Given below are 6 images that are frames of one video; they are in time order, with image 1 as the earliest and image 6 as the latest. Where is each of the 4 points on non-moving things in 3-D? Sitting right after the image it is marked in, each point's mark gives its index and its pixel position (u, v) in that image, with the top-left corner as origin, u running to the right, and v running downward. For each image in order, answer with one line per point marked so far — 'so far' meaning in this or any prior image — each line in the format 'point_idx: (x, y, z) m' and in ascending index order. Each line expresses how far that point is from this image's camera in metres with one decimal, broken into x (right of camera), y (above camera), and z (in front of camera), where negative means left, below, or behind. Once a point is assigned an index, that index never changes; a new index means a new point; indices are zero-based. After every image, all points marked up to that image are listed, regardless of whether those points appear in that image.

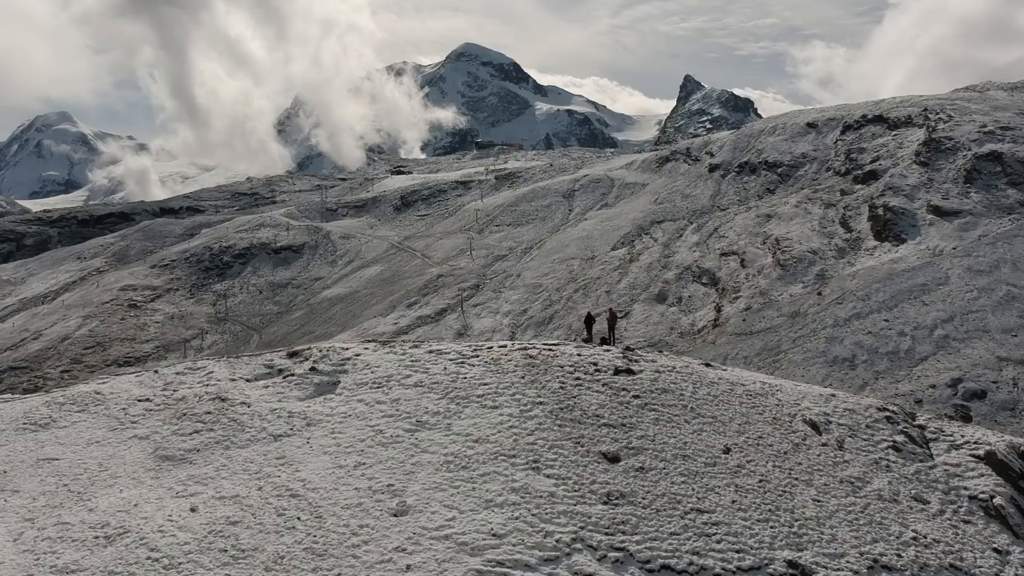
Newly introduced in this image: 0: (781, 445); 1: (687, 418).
0: (+6.0, -3.5, +14.0) m
1: (+3.8, -2.8, +13.6) m
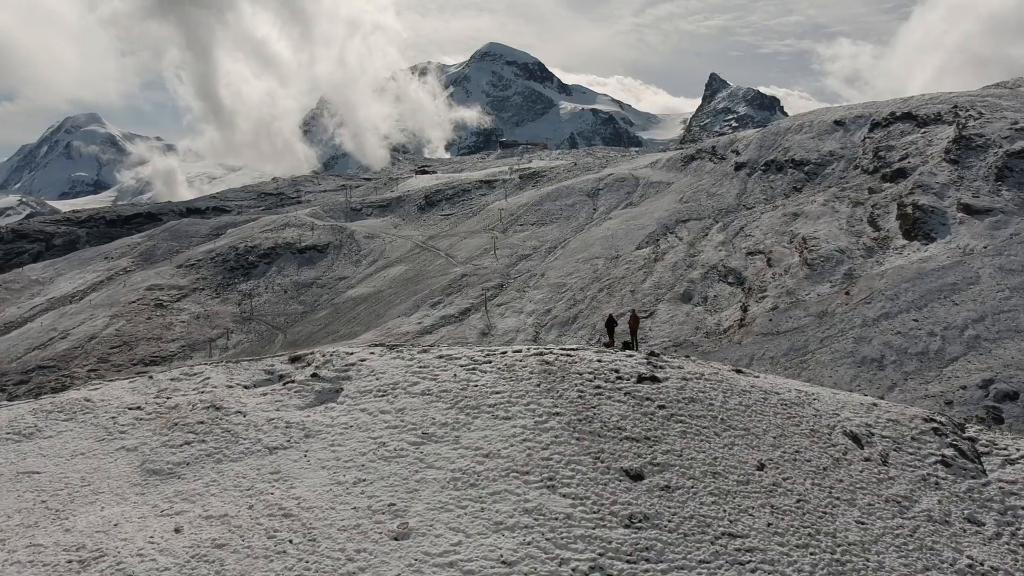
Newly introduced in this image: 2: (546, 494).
0: (+6.3, -3.5, +12.9) m
1: (+4.1, -2.8, +12.5) m
2: (+0.5, -3.3, +10.0) m
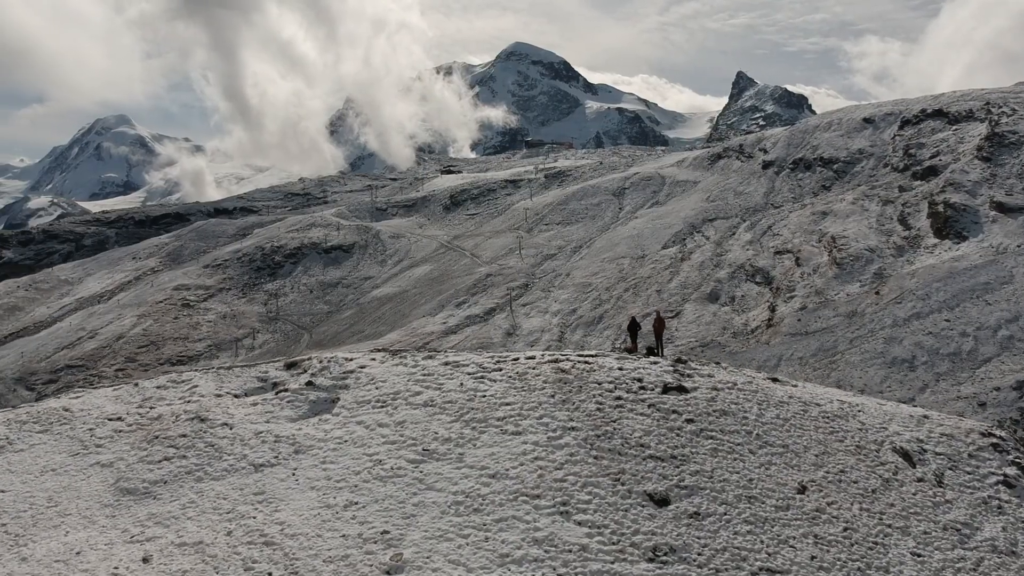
0: (+6.5, -3.5, +11.5) m
1: (+4.3, -2.8, +11.2) m
2: (+0.6, -3.3, +8.9) m
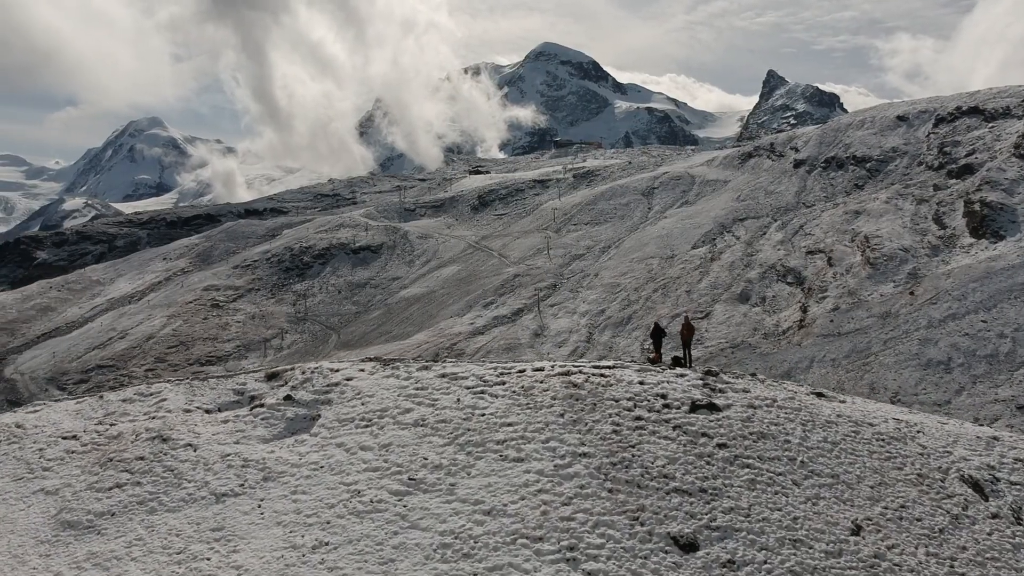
0: (+6.6, -3.6, +9.8) m
1: (+4.3, -2.9, +9.6) m
2: (+0.6, -3.3, +7.4) m
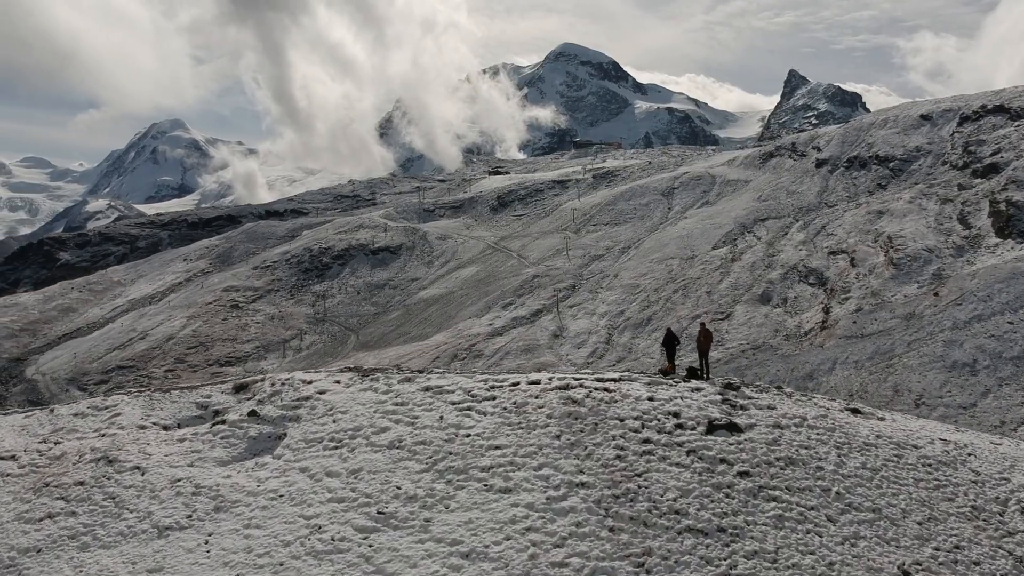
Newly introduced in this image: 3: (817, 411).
0: (+6.4, -3.6, +8.4) m
1: (+4.2, -2.9, +8.3) m
2: (+0.4, -3.4, +6.2) m
3: (+5.3, -2.1, +10.9) m
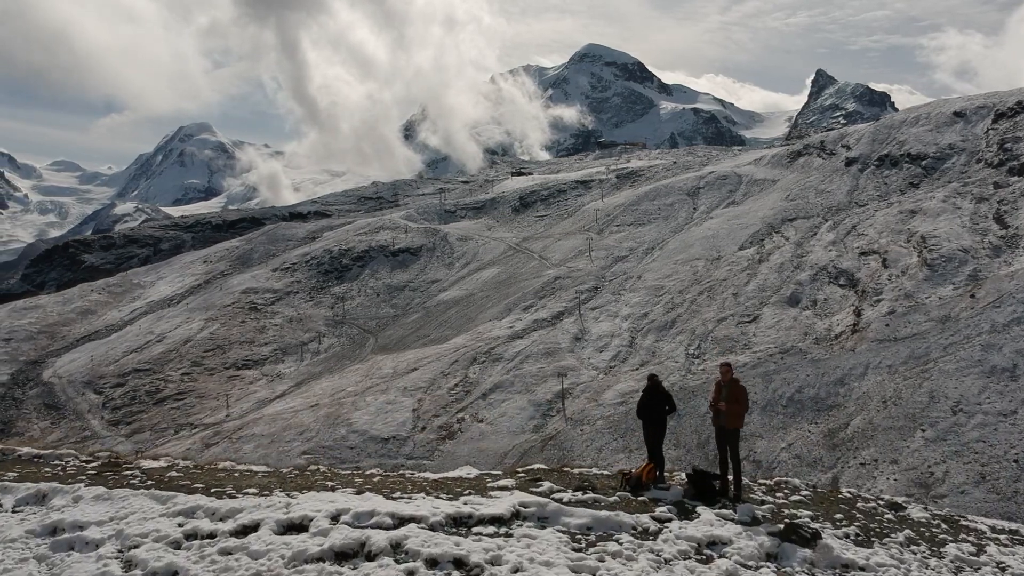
0: (+5.5, -4.5, +6.2) m
1: (+3.3, -3.8, +6.2) m
2: (-0.6, -4.2, +4.2) m
3: (+4.5, -3.0, +8.8) m
